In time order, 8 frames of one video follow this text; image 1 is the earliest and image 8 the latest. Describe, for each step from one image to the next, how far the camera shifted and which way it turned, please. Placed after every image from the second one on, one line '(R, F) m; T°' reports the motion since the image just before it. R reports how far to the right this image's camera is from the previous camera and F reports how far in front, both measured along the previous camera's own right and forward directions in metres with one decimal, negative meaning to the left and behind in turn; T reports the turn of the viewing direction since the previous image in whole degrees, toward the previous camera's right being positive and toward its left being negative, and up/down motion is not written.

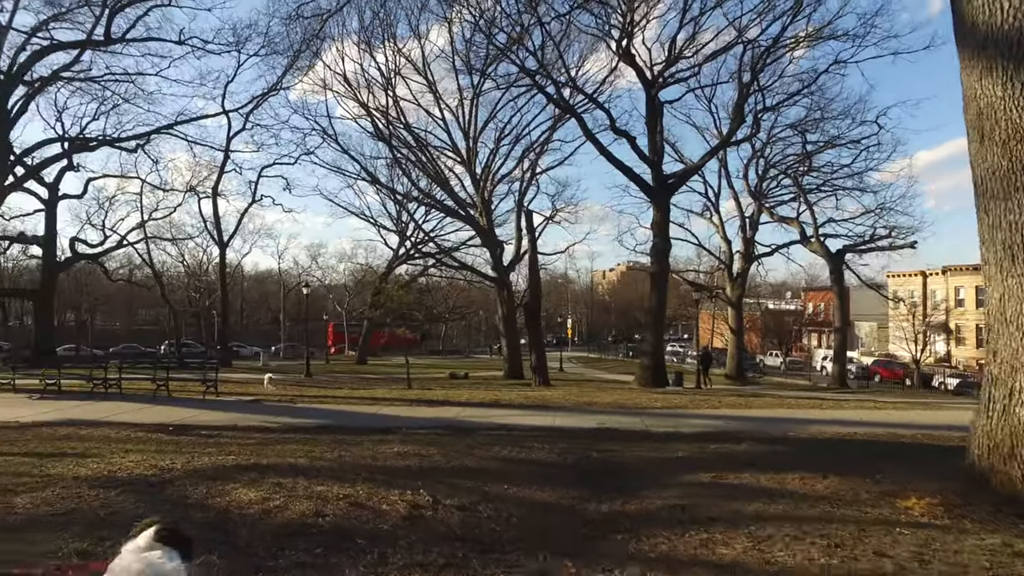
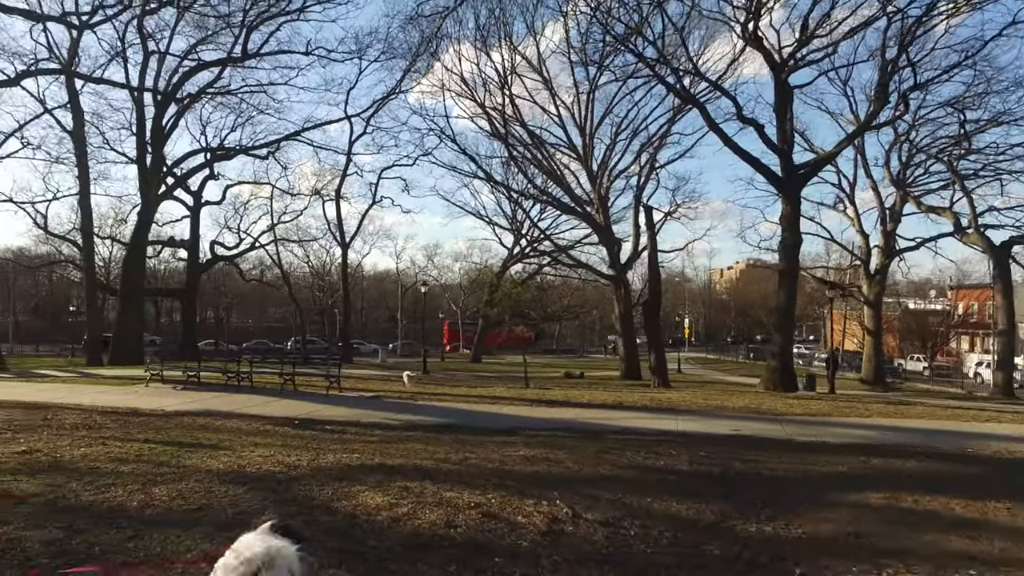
(-0.2, +0.5) m; -8°
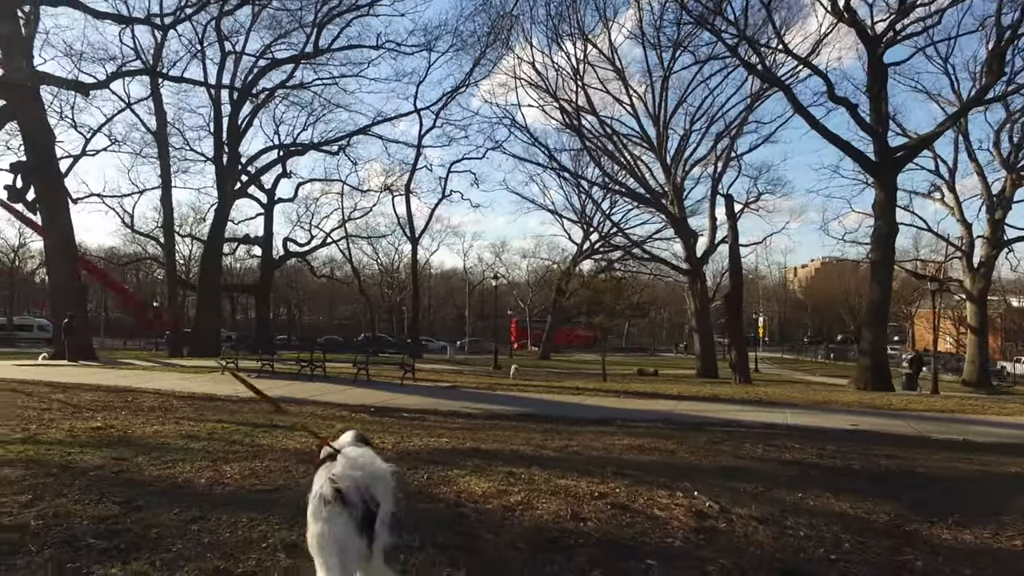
(-0.4, +0.9) m; -5°
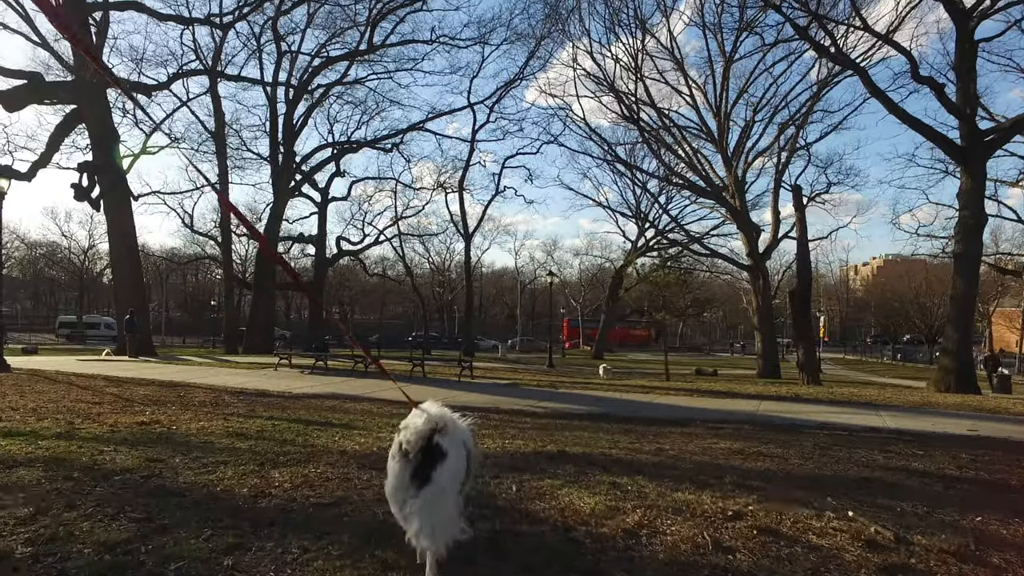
(-0.3, +0.8) m; -4°
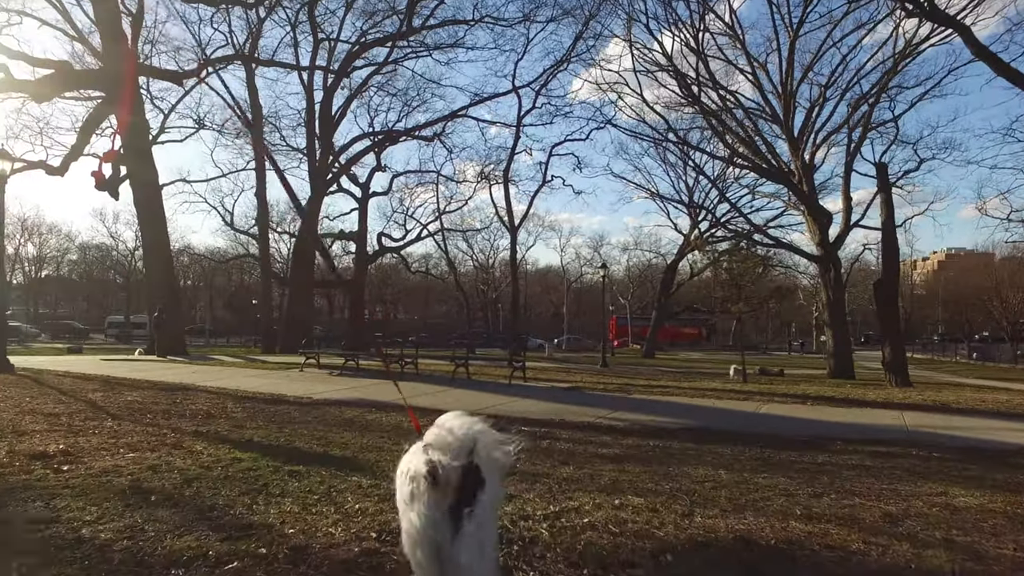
(-0.3, +2.6) m; -3°
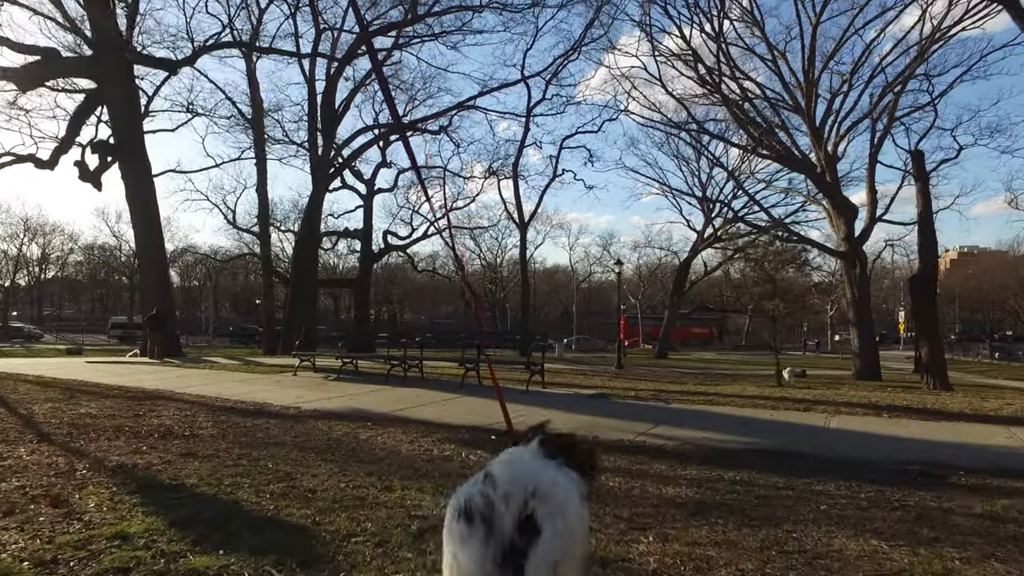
(-0.2, +1.7) m; 0°
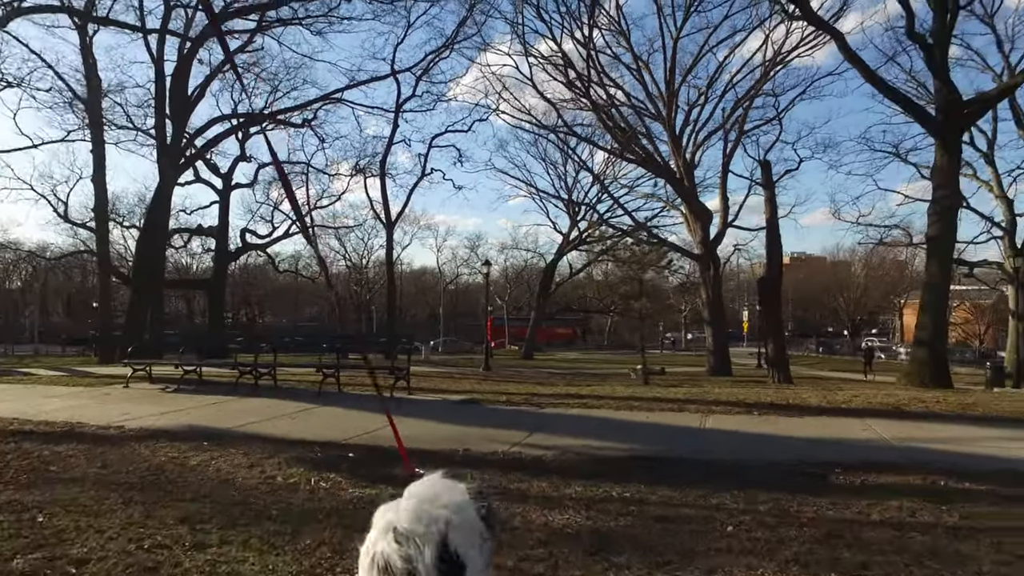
(0.0, +0.8) m; +9°
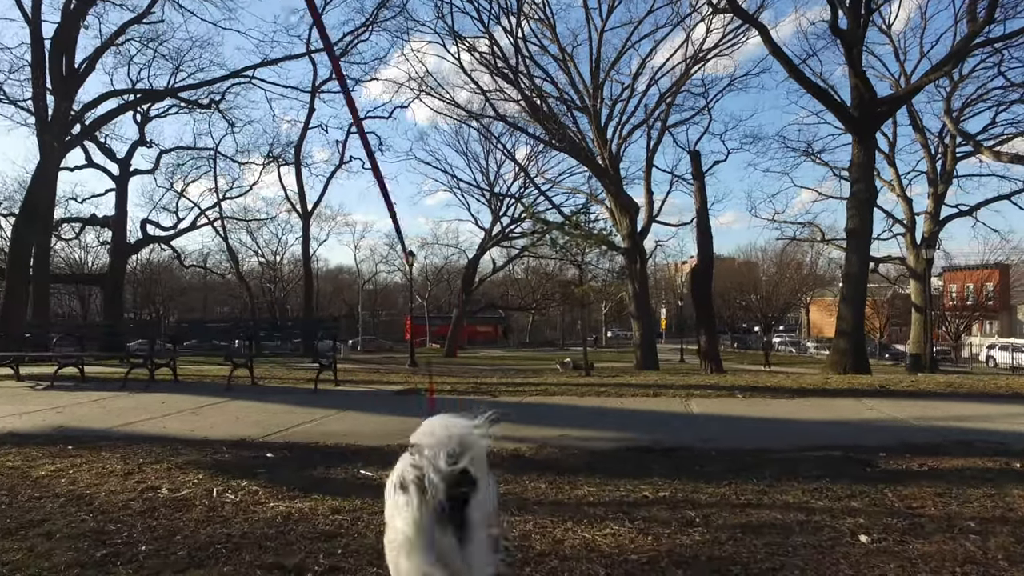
(-0.3, +1.5) m; +6°
